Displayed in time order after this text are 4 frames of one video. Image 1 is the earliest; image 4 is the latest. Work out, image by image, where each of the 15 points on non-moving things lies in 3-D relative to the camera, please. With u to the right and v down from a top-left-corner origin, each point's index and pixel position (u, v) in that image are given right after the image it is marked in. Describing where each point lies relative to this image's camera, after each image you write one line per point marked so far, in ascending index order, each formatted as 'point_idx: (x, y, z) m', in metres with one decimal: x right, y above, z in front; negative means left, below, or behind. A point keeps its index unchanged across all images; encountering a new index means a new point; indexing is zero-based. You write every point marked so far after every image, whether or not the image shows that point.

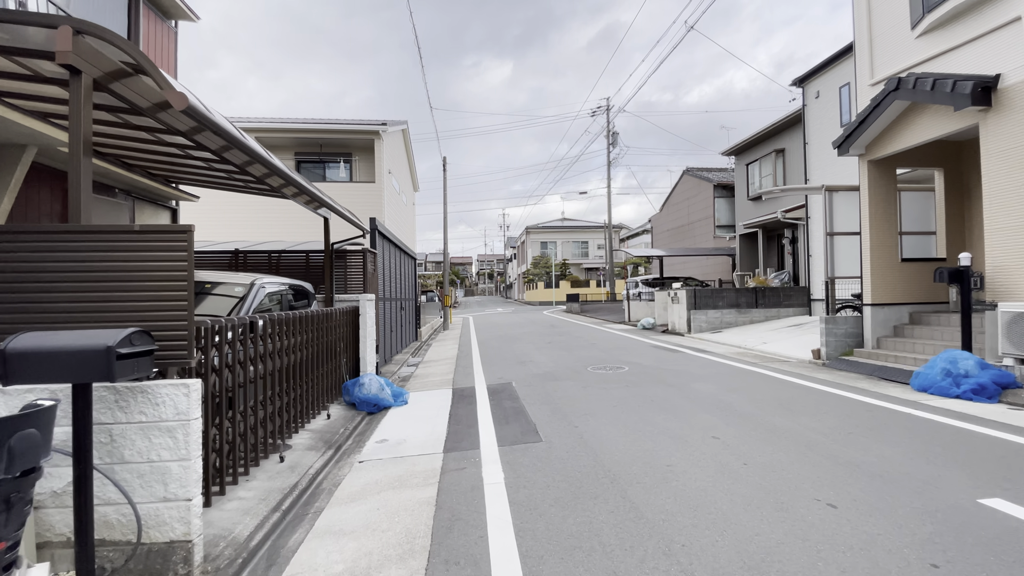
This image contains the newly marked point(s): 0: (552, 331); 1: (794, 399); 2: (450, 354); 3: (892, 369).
0: (+1.9, -2.1, +17.4) m
1: (+5.1, -2.0, +6.5) m
2: (-2.1, -2.2, +12.1) m
3: (+8.4, -1.8, +8.0) m
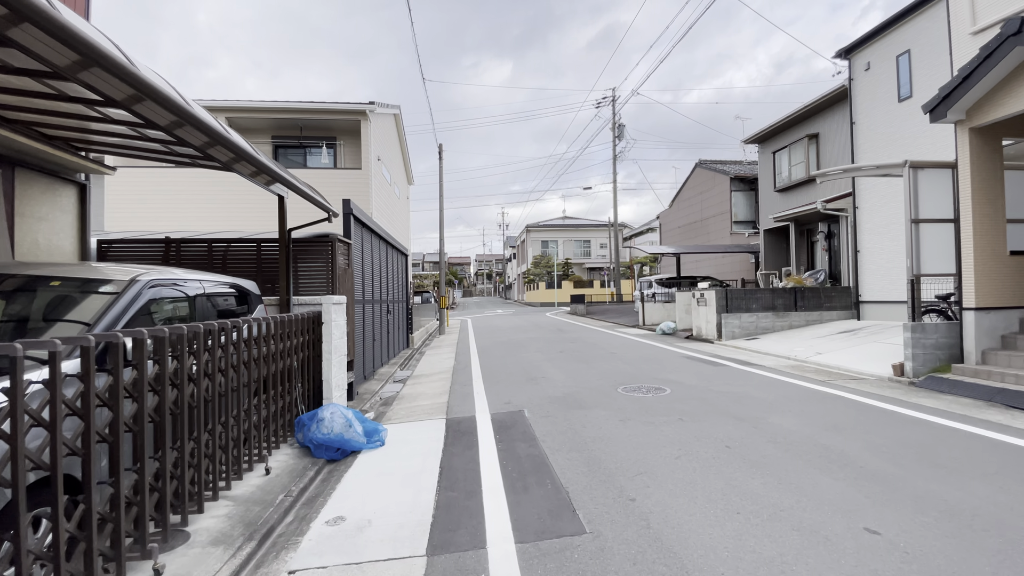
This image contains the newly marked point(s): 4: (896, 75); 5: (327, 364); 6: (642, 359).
0: (+2.1, -2.1, +15.5) m
1: (+5.3, -2.0, +4.6) m
2: (-1.9, -2.2, +10.2) m
3: (+8.6, -1.8, +6.1) m
4: (+12.6, +7.0, +11.8) m
5: (-3.1, -1.3, +5.9) m
6: (+3.6, -1.9, +9.9) m
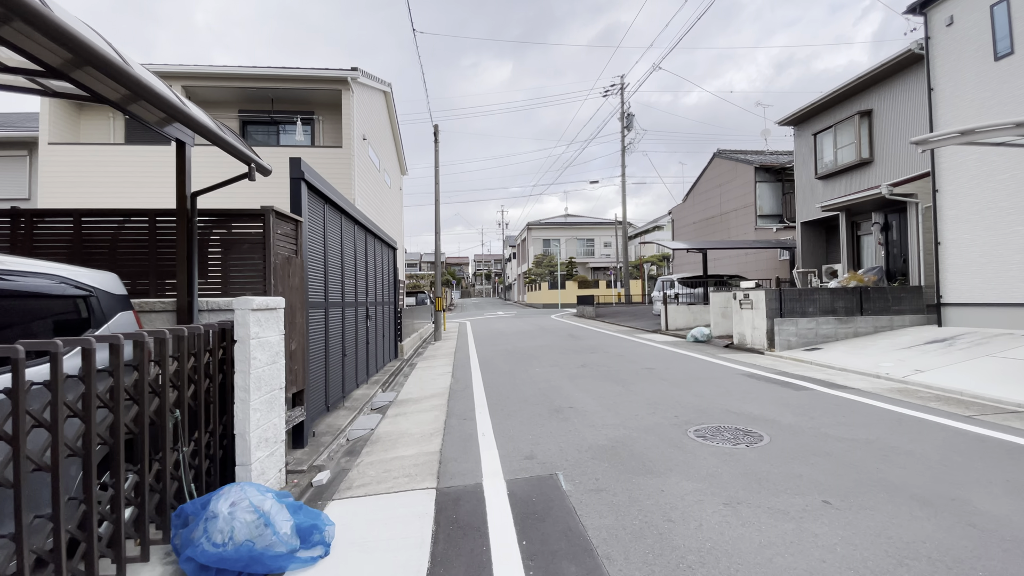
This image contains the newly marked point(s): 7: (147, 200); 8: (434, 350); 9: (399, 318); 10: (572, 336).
0: (+2.4, -2.1, +13.3) m
1: (+5.6, -1.9, +2.4) m
2: (-1.6, -2.2, +7.9) m
3: (+8.9, -1.8, +4.0) m
4: (+12.9, +7.0, +9.7) m
5: (-2.7, -1.2, +3.7) m
6: (+3.9, -1.9, +7.7) m
7: (-12.6, +3.0, +12.4) m
8: (-3.2, -2.5, +14.9) m
9: (-4.1, -1.1, +13.1) m
10: (+2.7, -2.1, +15.9) m
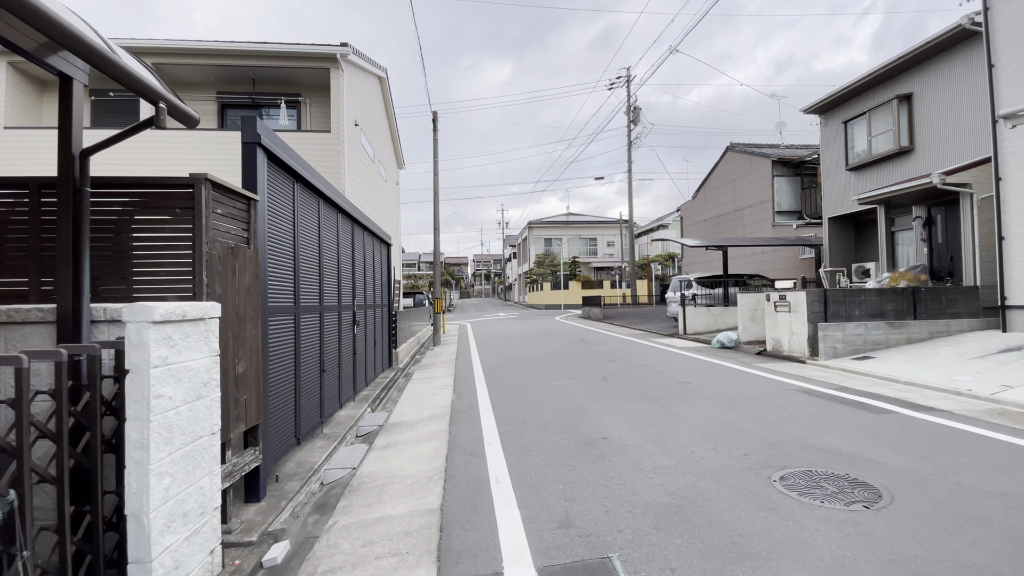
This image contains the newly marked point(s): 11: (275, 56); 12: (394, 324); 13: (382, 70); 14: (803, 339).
0: (+2.6, -2.1, +12.1) m
1: (+5.9, -2.0, +1.2) m
2: (-1.4, -2.2, +6.7) m
3: (+9.2, -1.8, +2.7) m
4: (+13.2, +7.0, +8.5) m
5: (-2.5, -1.2, +2.4) m
6: (+4.1, -1.9, +6.5) m
7: (-12.4, +3.0, +11.1) m
8: (-3.0, -2.6, +13.6) m
9: (-3.9, -1.1, +11.9) m
10: (+2.9, -2.1, +14.6) m
11: (-7.5, +7.4, +11.5) m
12: (-3.9, -1.2, +11.7) m
13: (-5.3, +8.9, +14.7) m
14: (+7.7, -1.3, +9.6) m
